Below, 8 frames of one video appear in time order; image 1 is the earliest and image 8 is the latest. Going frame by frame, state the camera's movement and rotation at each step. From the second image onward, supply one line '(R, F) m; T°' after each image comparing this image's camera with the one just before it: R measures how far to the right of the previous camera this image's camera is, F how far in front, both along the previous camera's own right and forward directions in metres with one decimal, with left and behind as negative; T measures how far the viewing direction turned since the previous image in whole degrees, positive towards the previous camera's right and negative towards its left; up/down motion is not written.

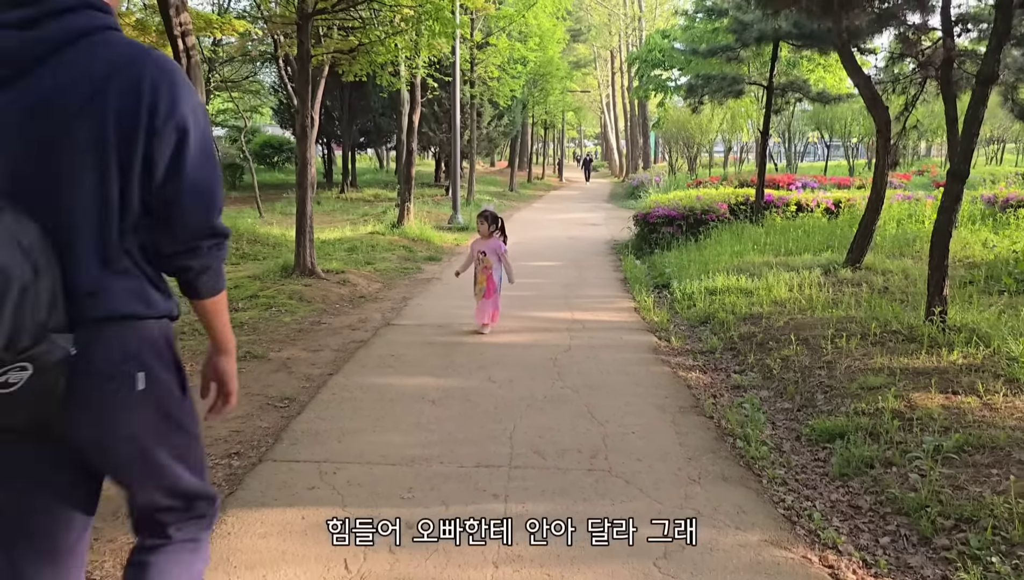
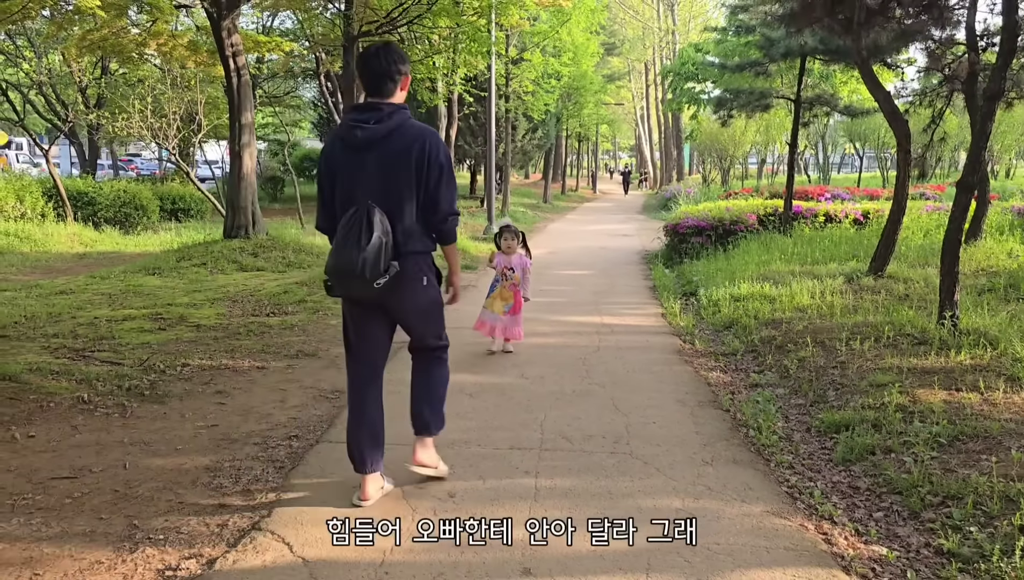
(0.0, -0.4) m; -2°
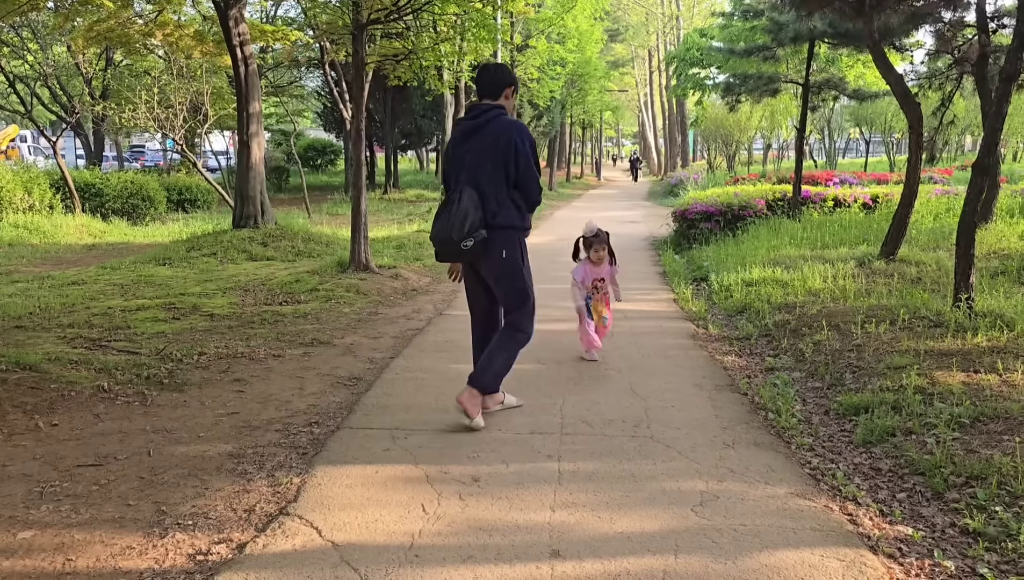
(-0.1, 0.0) m; 0°
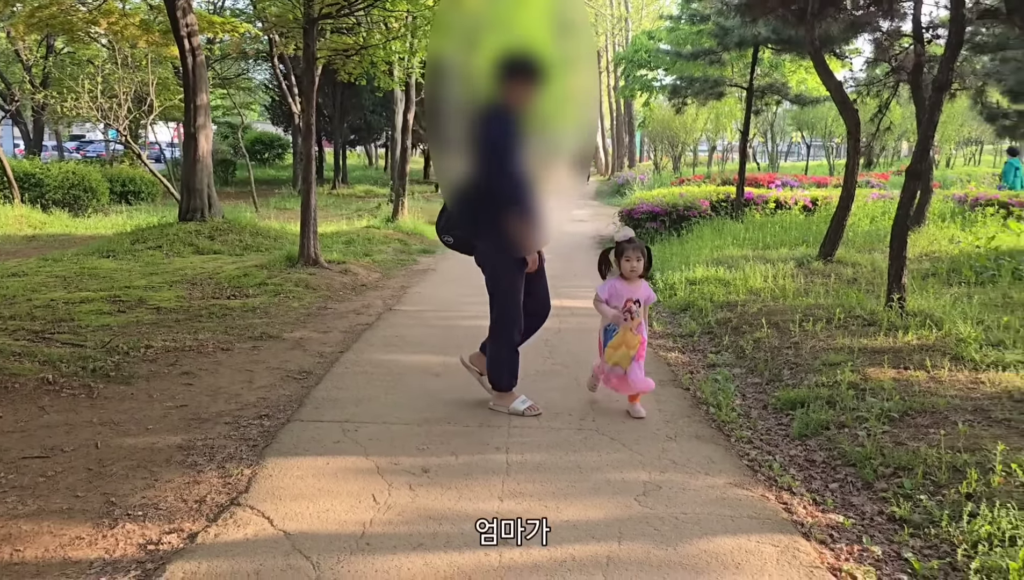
(0.0, -0.1) m; +3°
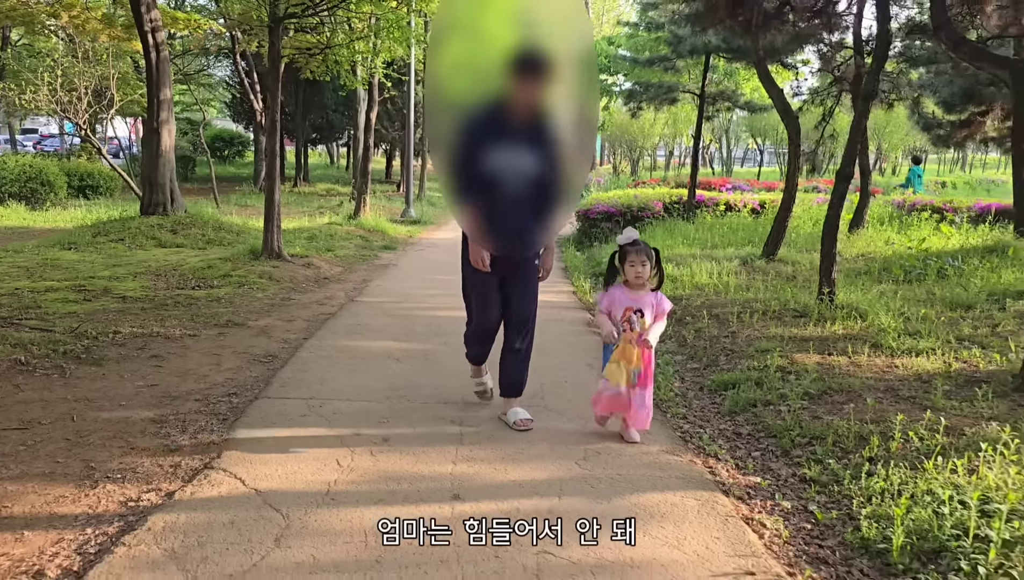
(0.0, -0.3) m; +3°
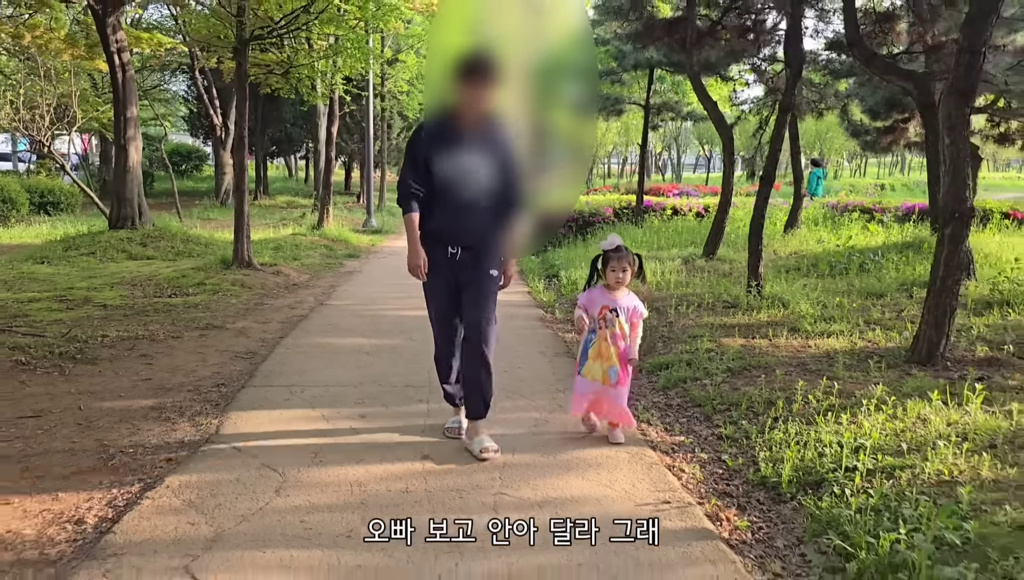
(0.0, -0.6) m; +3°
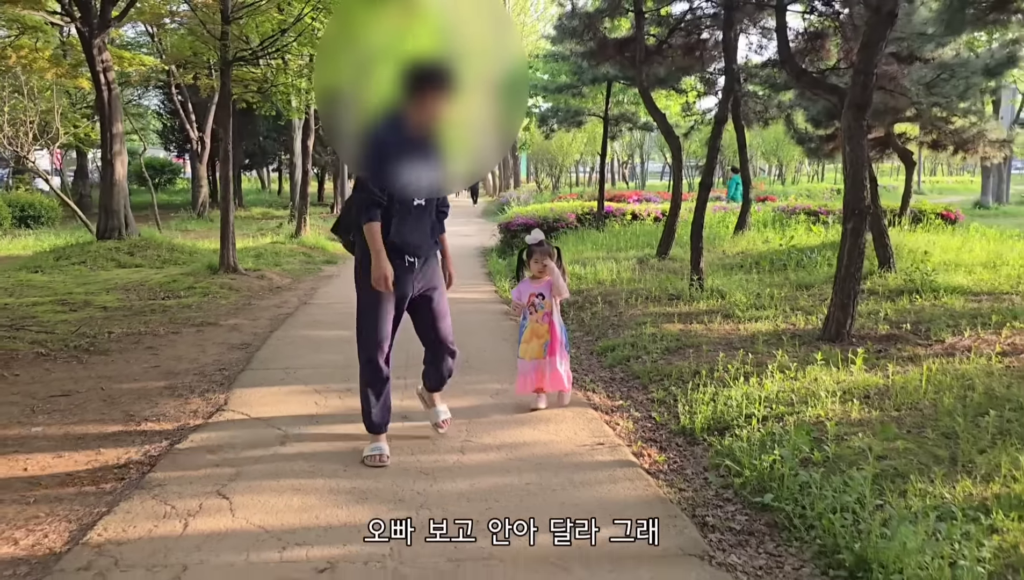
(+0.1, -0.7) m; +2°
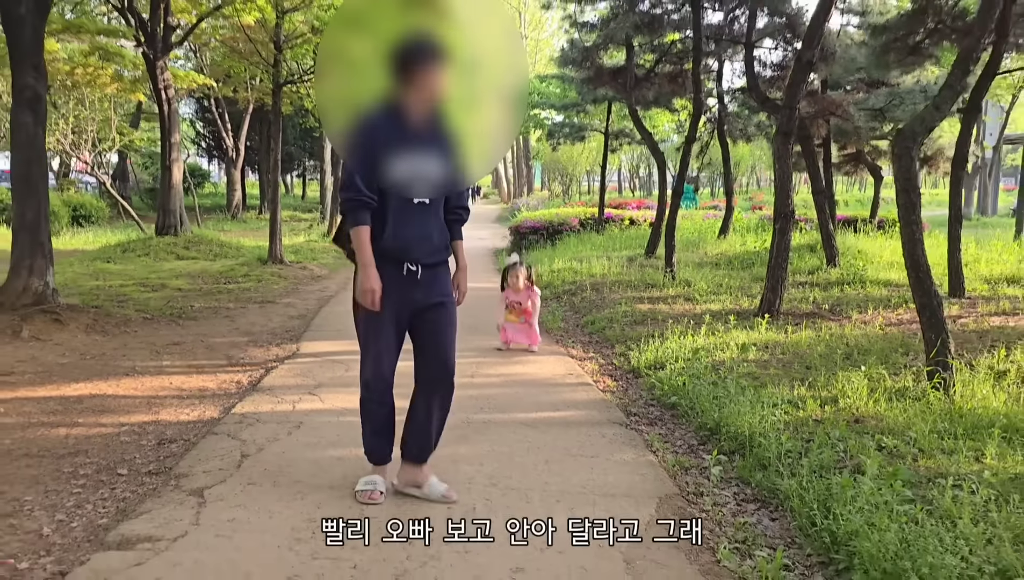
(+0.1, -1.6) m; -1°
